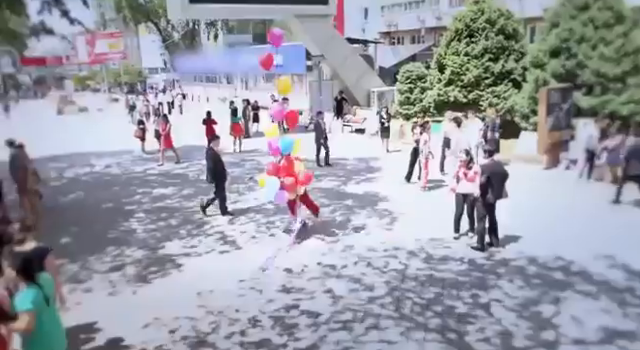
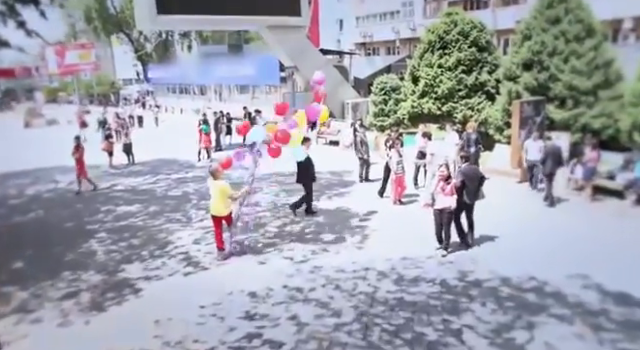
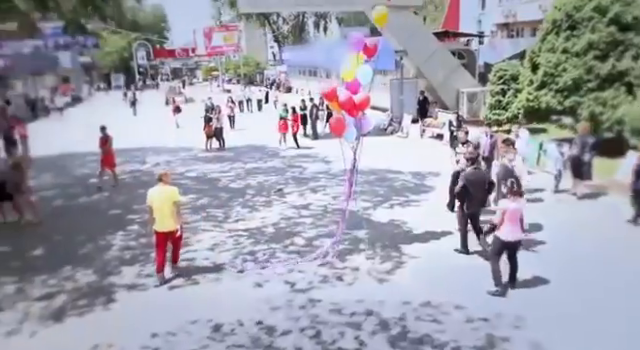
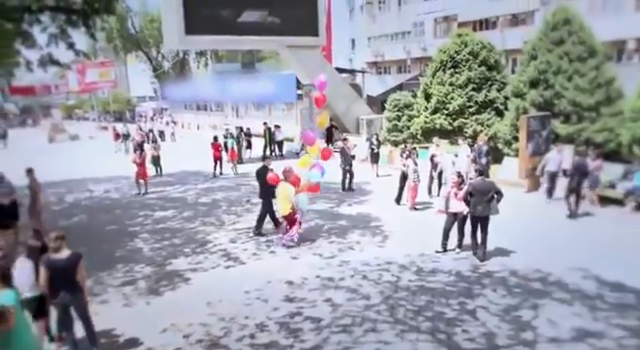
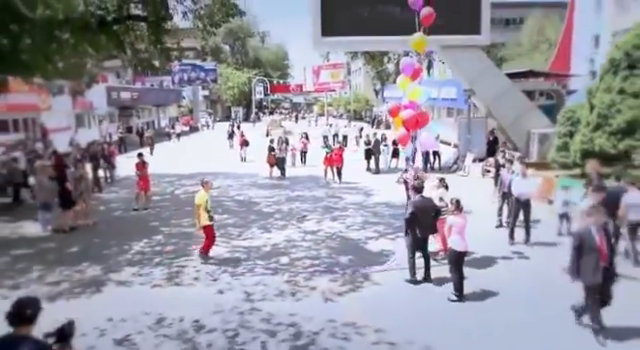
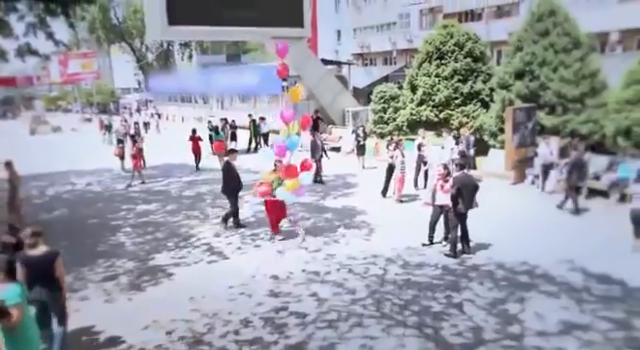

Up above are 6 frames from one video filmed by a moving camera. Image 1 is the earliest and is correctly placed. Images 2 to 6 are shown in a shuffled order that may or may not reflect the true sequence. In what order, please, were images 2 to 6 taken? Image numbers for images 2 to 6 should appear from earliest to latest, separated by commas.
6, 4, 2, 3, 5
